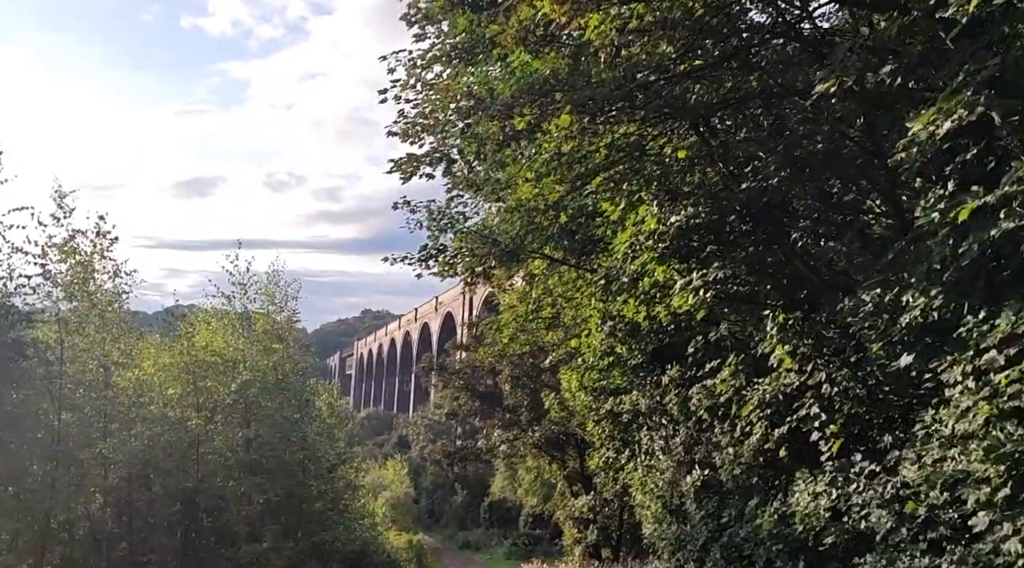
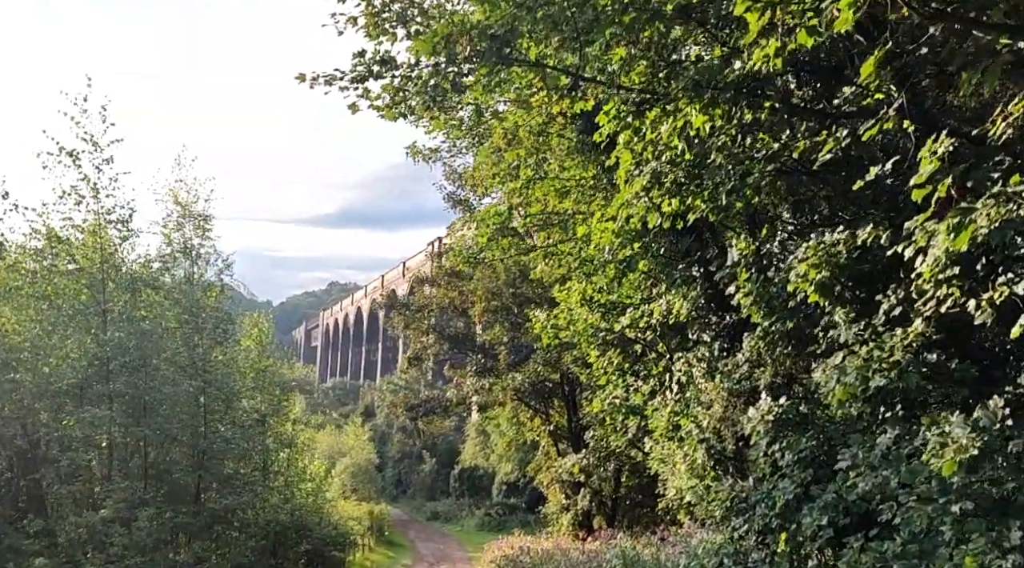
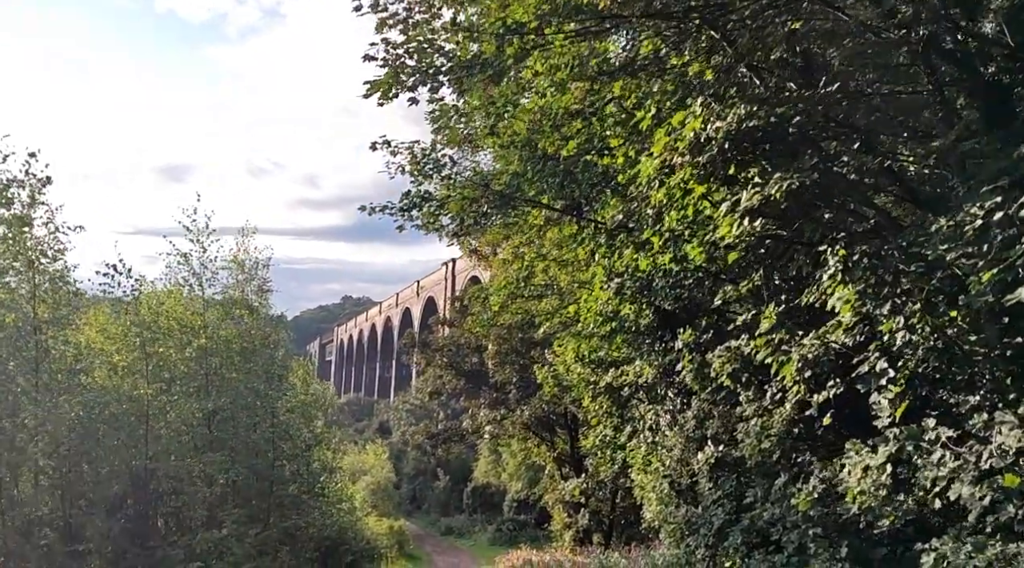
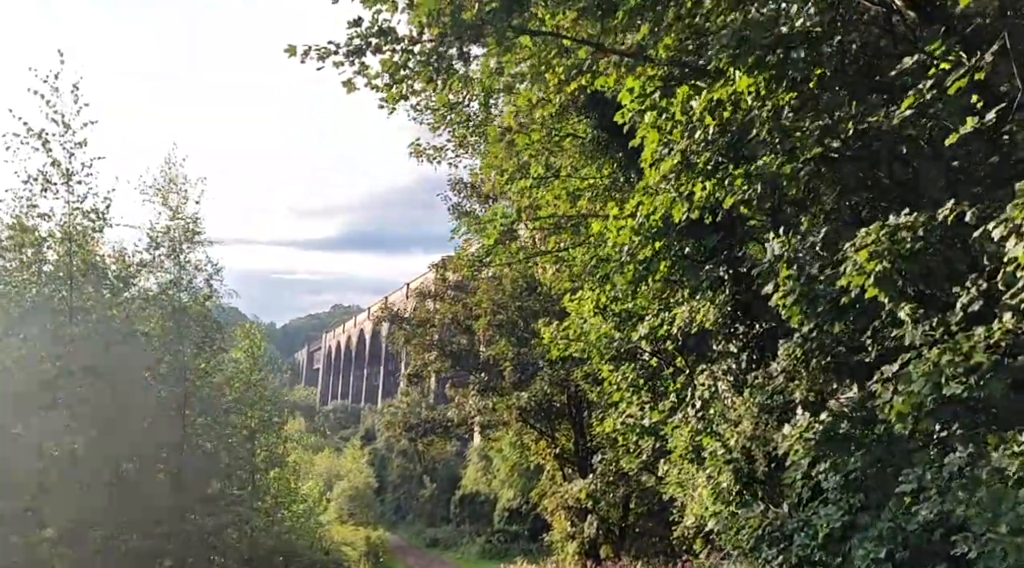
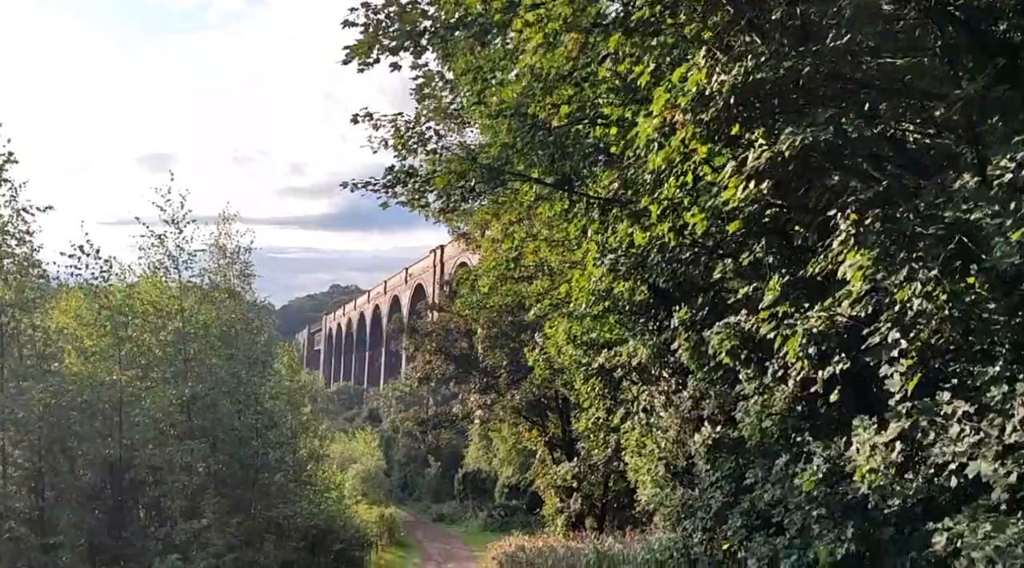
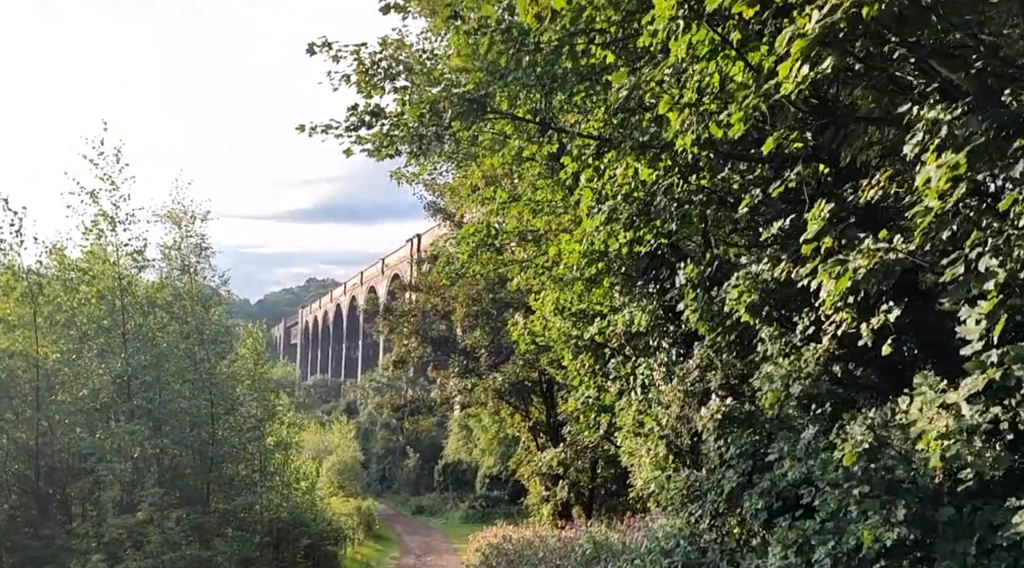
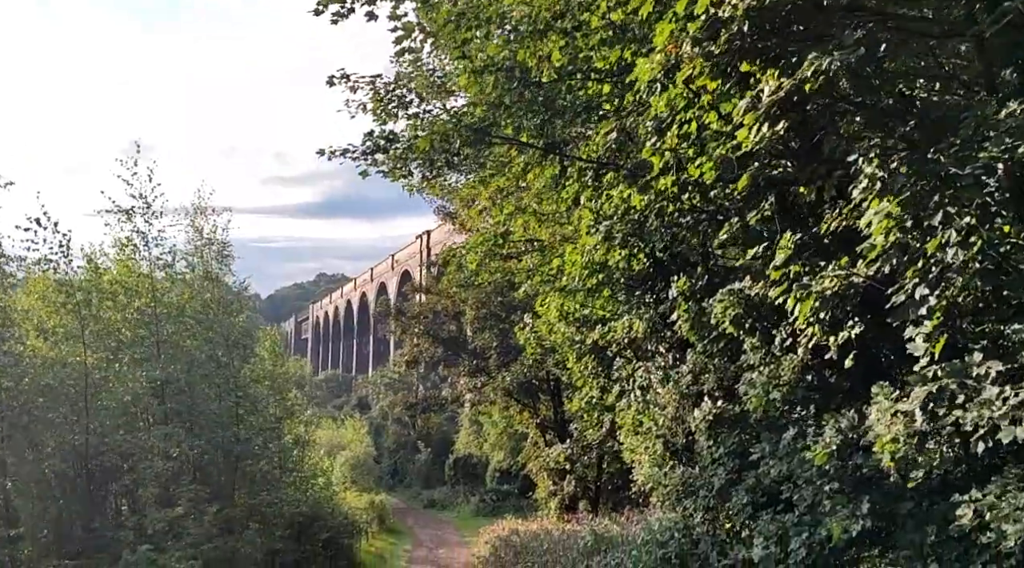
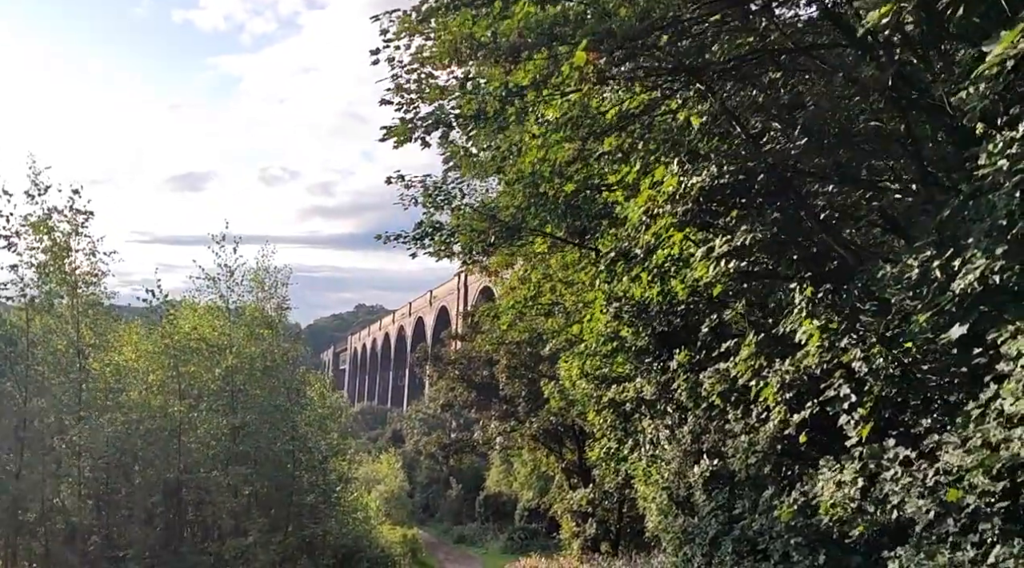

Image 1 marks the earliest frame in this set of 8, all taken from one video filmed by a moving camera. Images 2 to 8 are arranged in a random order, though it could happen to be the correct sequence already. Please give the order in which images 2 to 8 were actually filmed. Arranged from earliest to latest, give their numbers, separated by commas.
8, 3, 5, 7, 6, 2, 4
